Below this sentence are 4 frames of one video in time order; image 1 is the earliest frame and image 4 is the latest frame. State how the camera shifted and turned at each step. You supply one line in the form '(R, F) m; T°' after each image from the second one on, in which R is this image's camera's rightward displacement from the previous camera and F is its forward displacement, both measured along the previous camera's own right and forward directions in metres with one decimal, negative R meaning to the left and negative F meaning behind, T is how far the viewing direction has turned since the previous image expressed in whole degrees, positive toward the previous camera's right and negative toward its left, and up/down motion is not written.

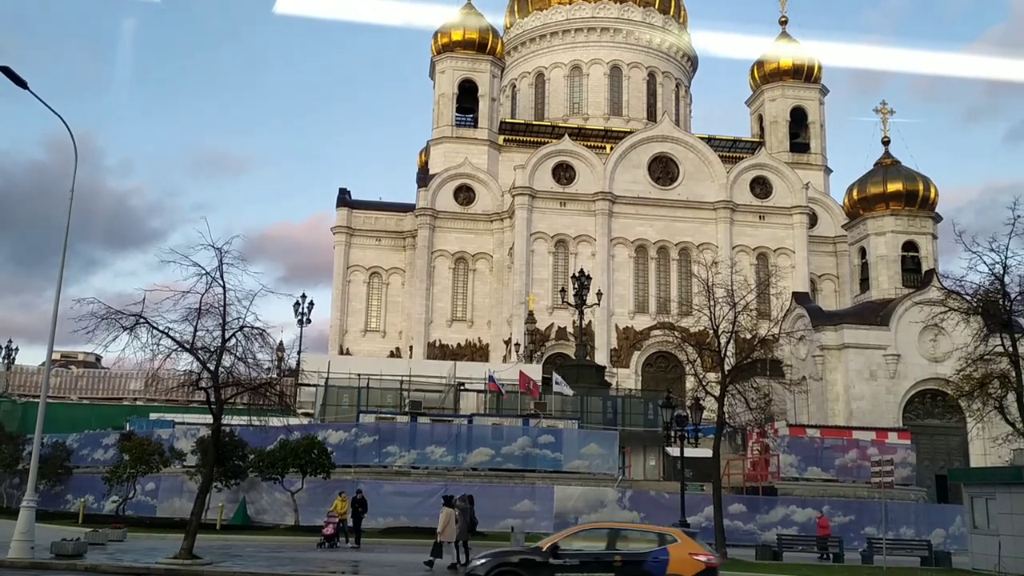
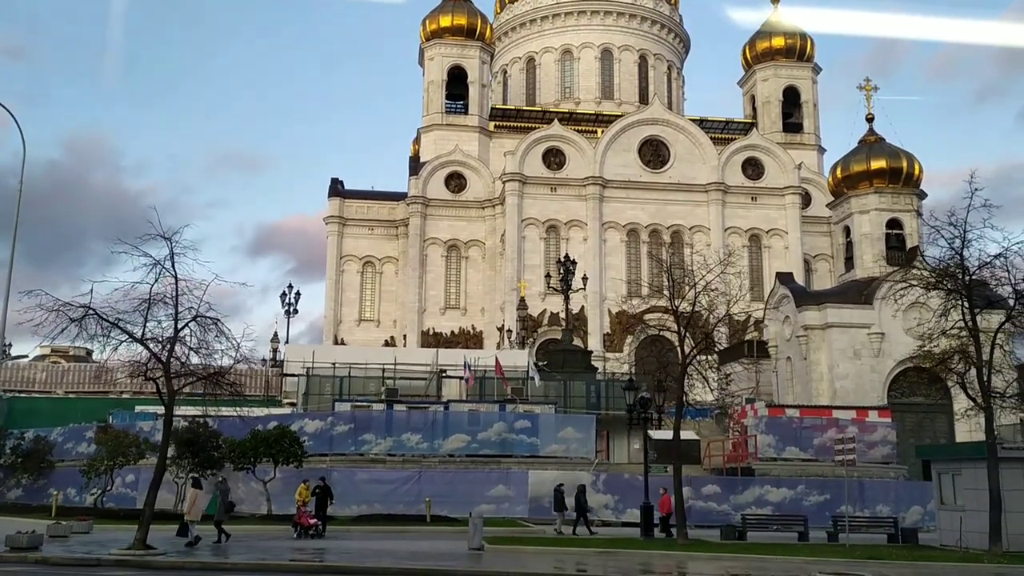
(+0.9, +0.1) m; 0°
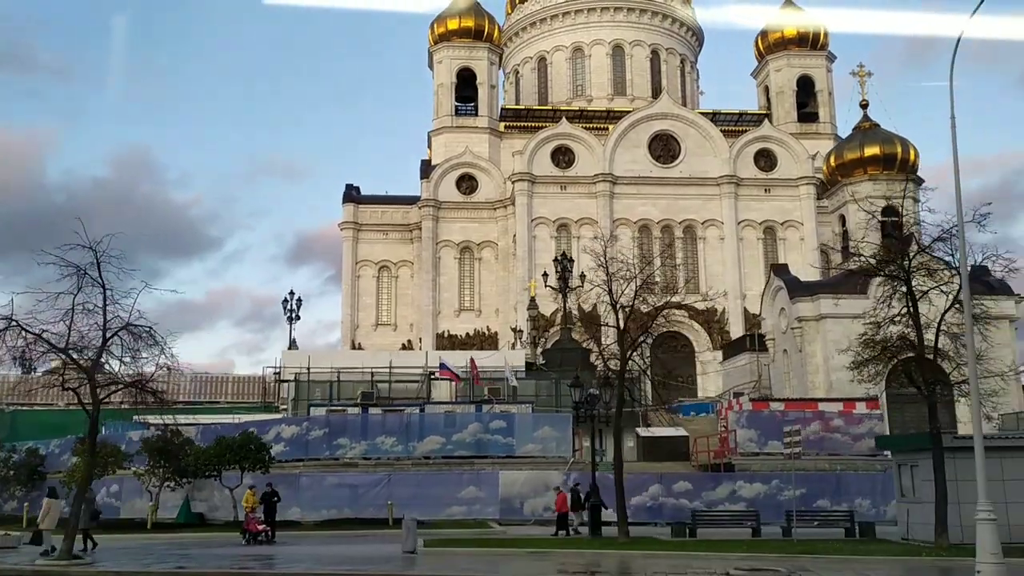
(+1.9, +0.2) m; -2°
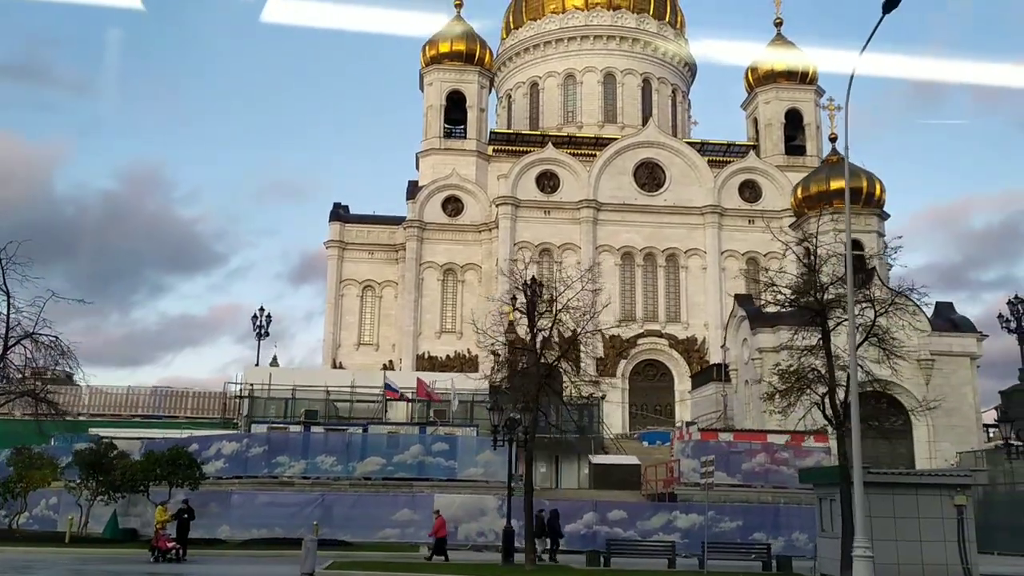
(+1.6, +0.2) m; 0°
